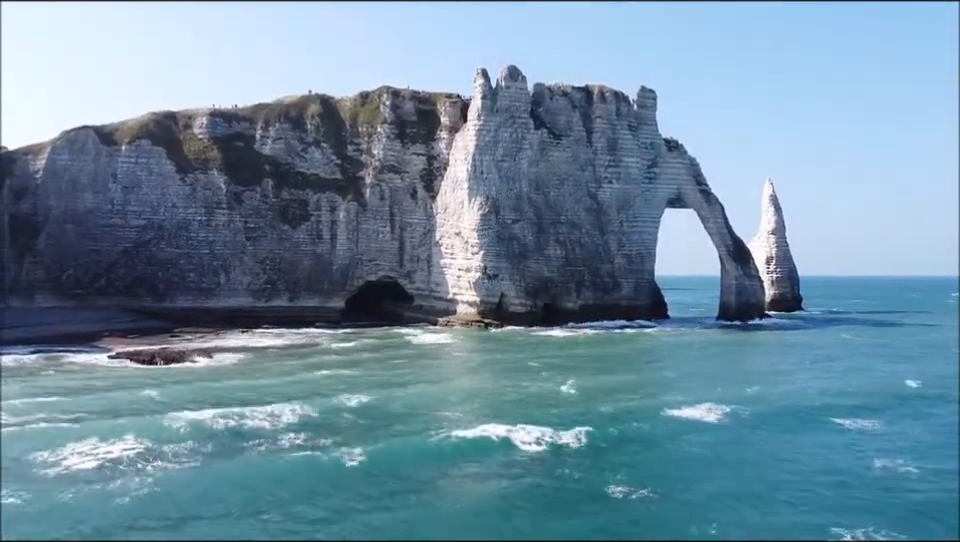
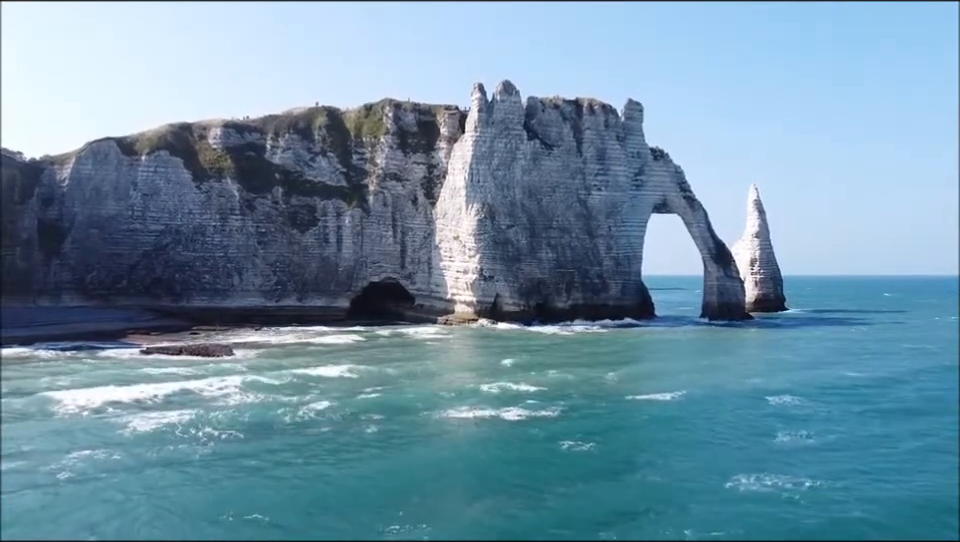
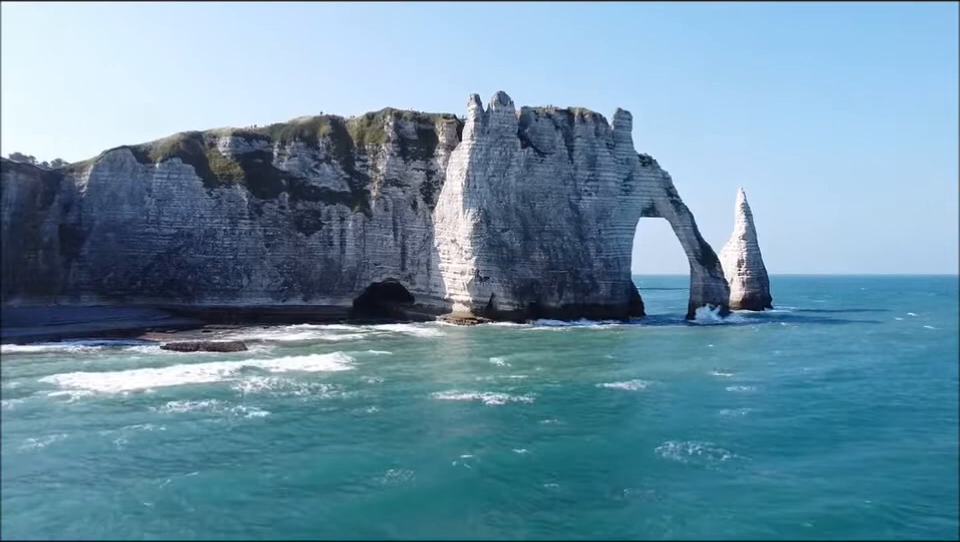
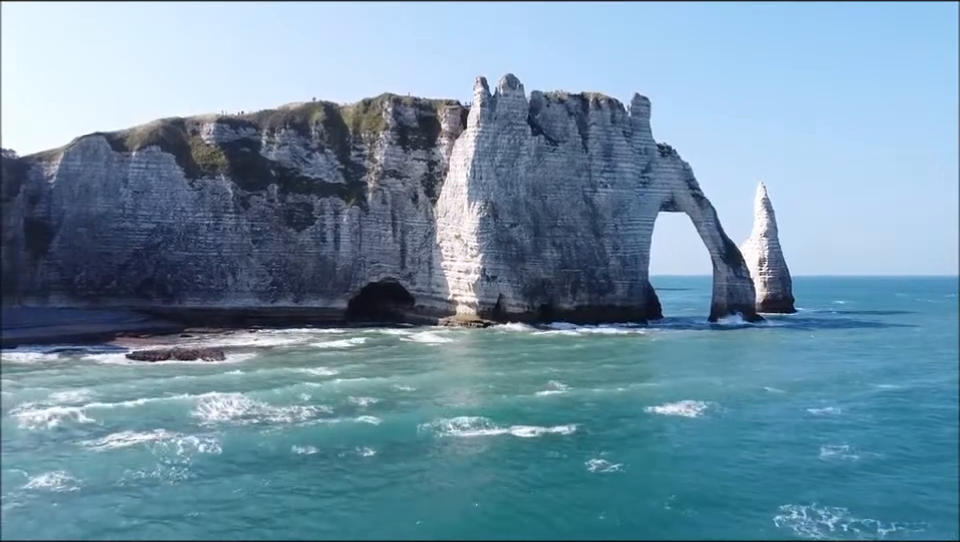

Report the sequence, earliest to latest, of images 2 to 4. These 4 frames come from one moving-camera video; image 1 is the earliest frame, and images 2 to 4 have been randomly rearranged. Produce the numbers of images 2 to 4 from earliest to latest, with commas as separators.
4, 2, 3
